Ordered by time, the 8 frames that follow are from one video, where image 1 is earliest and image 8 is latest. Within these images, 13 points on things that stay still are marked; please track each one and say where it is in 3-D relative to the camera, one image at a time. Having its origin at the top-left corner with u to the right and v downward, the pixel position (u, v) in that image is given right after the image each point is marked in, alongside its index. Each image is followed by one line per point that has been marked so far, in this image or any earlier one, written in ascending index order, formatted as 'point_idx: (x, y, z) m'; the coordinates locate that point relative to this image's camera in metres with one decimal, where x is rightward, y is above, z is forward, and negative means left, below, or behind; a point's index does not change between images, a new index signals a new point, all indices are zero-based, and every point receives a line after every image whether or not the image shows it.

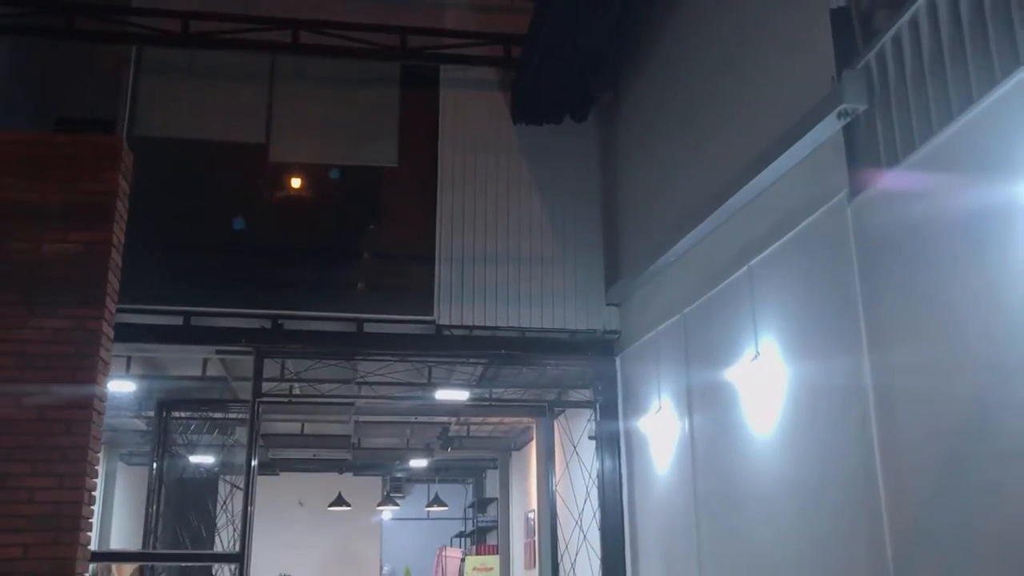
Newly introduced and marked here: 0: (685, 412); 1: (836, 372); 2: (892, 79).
0: (+0.9, -0.6, +4.9) m
1: (+1.2, -0.3, +3.4) m
2: (+1.2, +0.7, +3.1) m
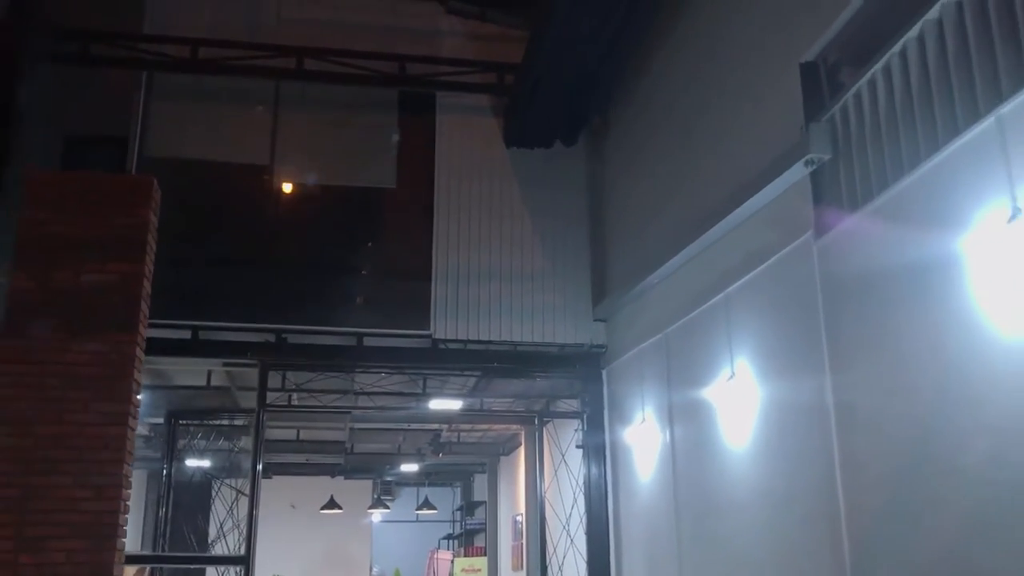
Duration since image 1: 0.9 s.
0: (+0.9, -0.7, +5.3) m
1: (+1.1, -0.4, +3.7) m
2: (+1.2, +0.6, +3.5) m
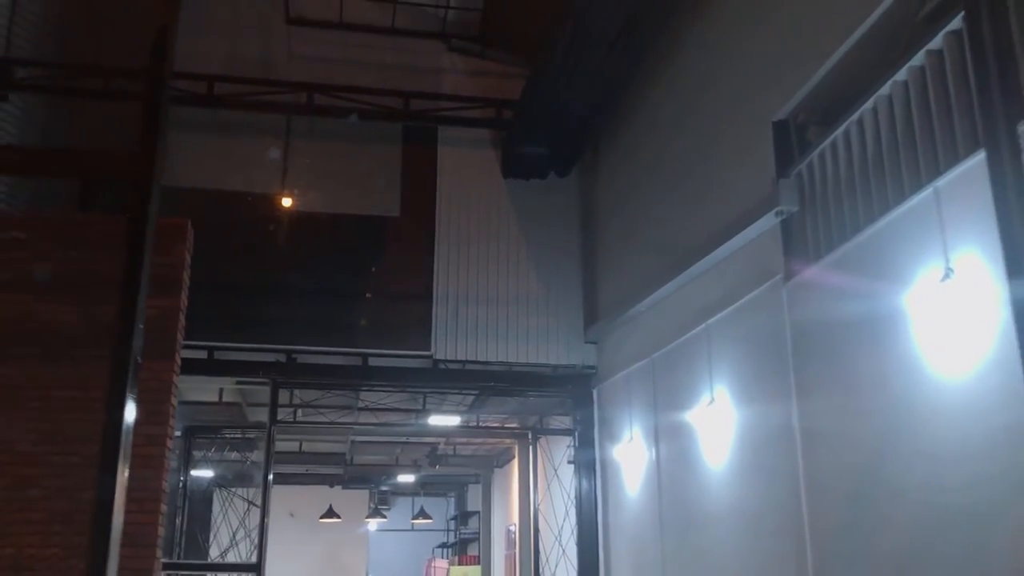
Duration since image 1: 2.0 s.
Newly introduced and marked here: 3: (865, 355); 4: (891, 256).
0: (+0.8, -0.9, +5.7) m
1: (+1.1, -0.6, +4.1) m
2: (+1.2, +0.4, +3.9) m
3: (+1.3, -0.2, +3.4) m
4: (+1.3, +0.1, +3.2) m
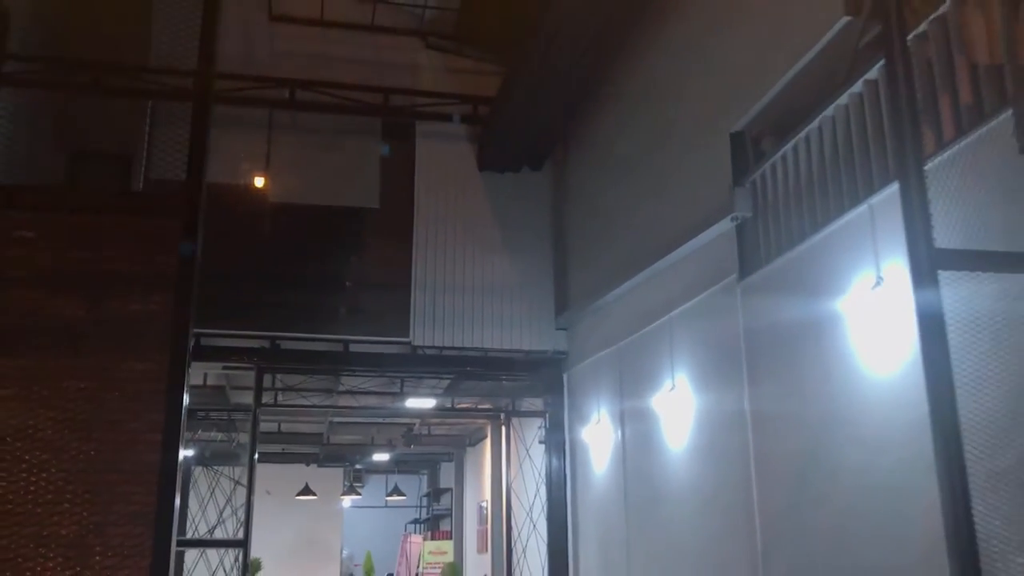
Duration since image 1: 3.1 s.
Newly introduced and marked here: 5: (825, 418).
0: (+0.7, -0.9, +6.1) m
1: (+1.0, -0.6, +4.5) m
2: (+1.1, +0.4, +4.3) m
3: (+1.2, -0.2, +3.8) m
4: (+1.2, +0.1, +3.6) m
5: (+1.2, -0.5, +3.6) m
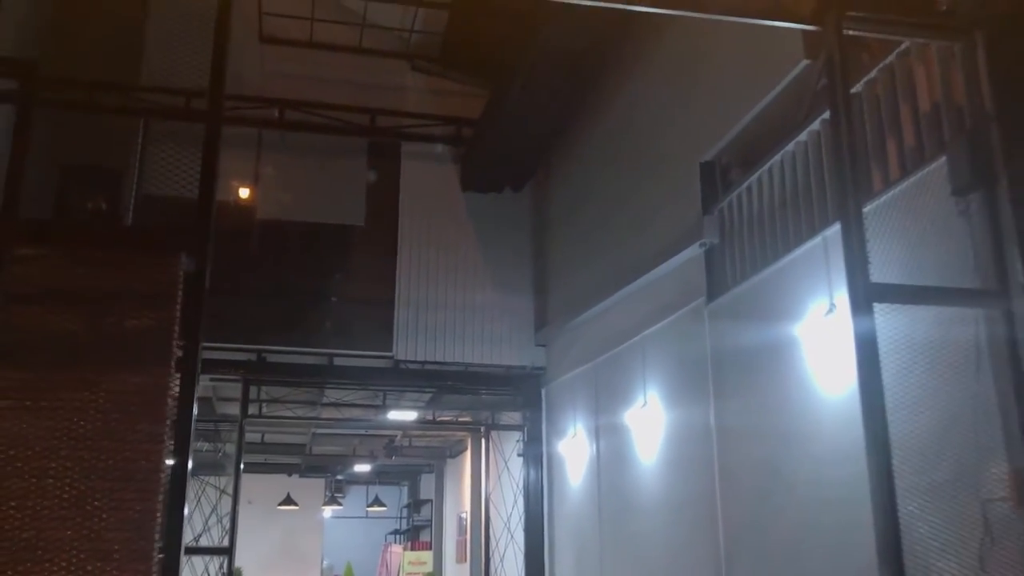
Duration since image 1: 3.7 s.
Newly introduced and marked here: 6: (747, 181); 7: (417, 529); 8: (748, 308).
0: (+0.5, -1.0, +6.3) m
1: (+0.9, -0.7, +4.8) m
2: (+1.0, +0.3, +4.5) m
3: (+1.1, -0.3, +4.0) m
4: (+1.1, 0.0, +3.9) m
5: (+1.1, -0.6, +3.9) m
6: (+1.1, +0.5, +4.4) m
7: (-1.6, -4.0, +15.5) m
8: (+1.0, -0.1, +4.2) m
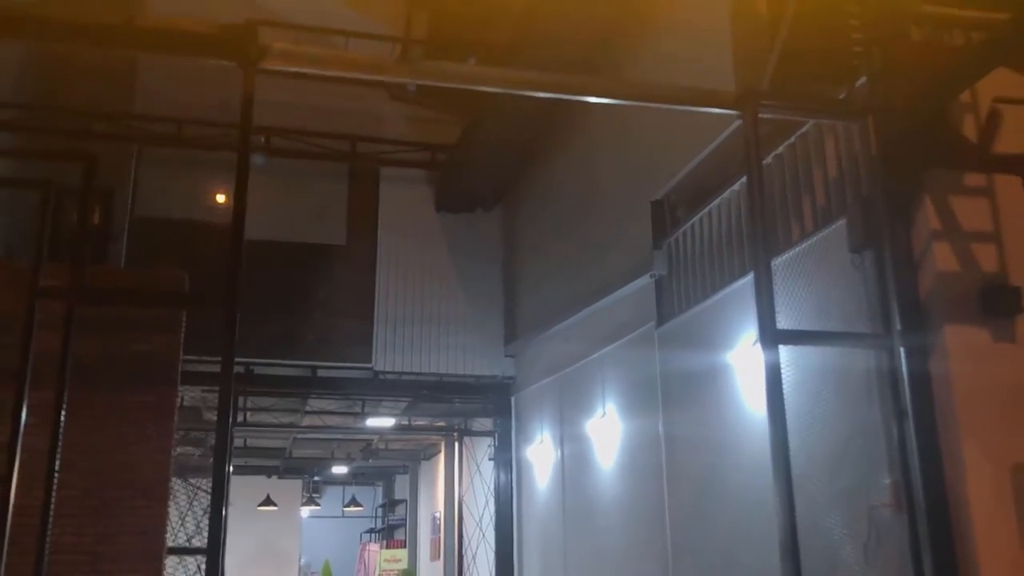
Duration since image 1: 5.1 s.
0: (+0.3, -1.1, +6.9) m
1: (+0.8, -0.8, +5.4) m
2: (+0.9, +0.1, +5.1) m
3: (+0.9, -0.5, +4.6) m
4: (+1.0, -0.2, +4.4) m
5: (+1.0, -0.8, +4.5) m
6: (+0.9, +0.3, +4.9) m
7: (-2.0, -4.1, +16.0) m
8: (+0.9, -0.2, +4.8) m
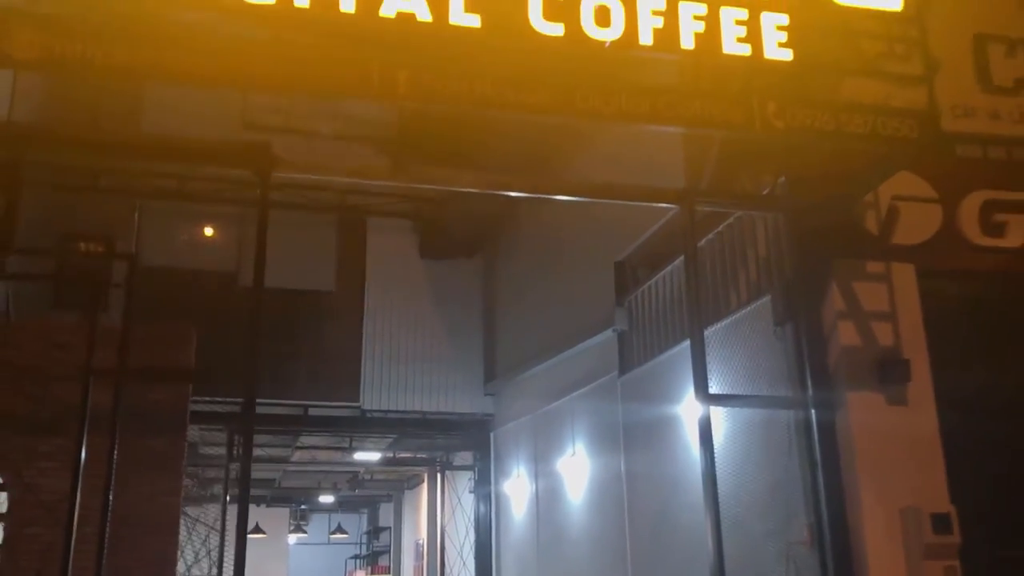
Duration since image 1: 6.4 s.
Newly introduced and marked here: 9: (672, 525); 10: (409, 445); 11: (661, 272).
0: (+0.2, -1.5, +7.4) m
1: (+0.6, -1.2, +5.9) m
2: (+0.8, -0.2, +5.7) m
3: (+0.8, -0.8, +5.2) m
4: (+0.9, -0.5, +5.0) m
5: (+0.8, -1.1, +5.0) m
6: (+0.8, 0.0, +5.5) m
7: (-2.4, -4.6, +16.4) m
8: (+0.8, -0.6, +5.4) m
9: (+0.8, -1.2, +5.0) m
10: (-1.0, -1.6, +9.5) m
11: (+0.9, +0.1, +5.3) m
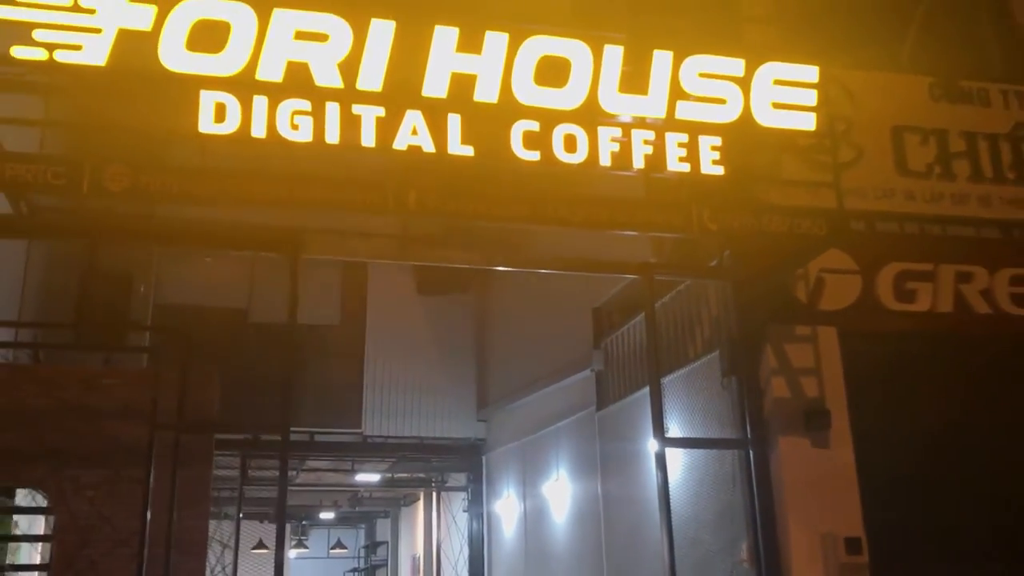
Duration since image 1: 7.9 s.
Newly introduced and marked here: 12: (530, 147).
0: (+0.1, -1.8, +8.1) m
1: (+0.5, -1.5, +6.7) m
2: (+0.7, -0.5, +6.5) m
3: (+0.7, -1.1, +5.9) m
4: (+0.8, -0.8, +5.8) m
5: (+0.8, -1.4, +5.8) m
6: (+0.7, -0.3, +6.3) m
7: (-2.5, -5.1, +17.1) m
8: (+0.7, -0.9, +6.1) m
9: (+0.8, -1.5, +5.7) m
10: (-1.1, -1.9, +10.3) m
11: (+0.8, -0.2, +6.1) m
12: (+0.1, +0.6, +3.7) m
